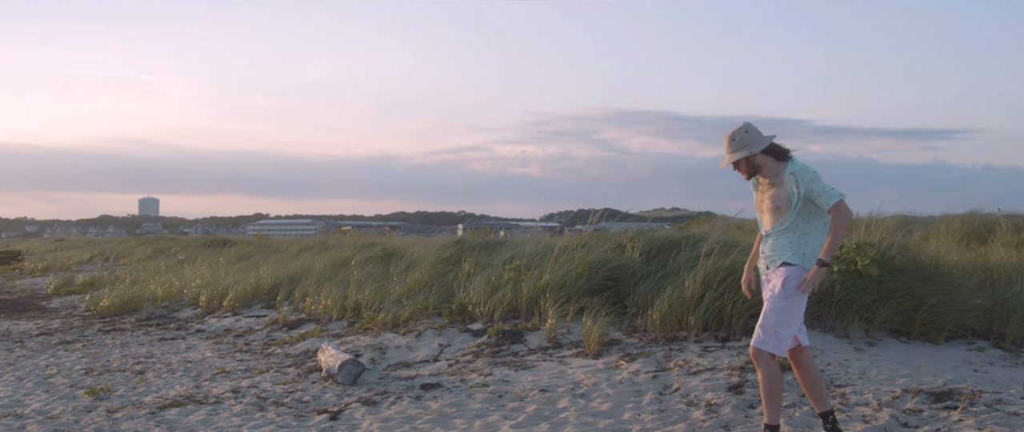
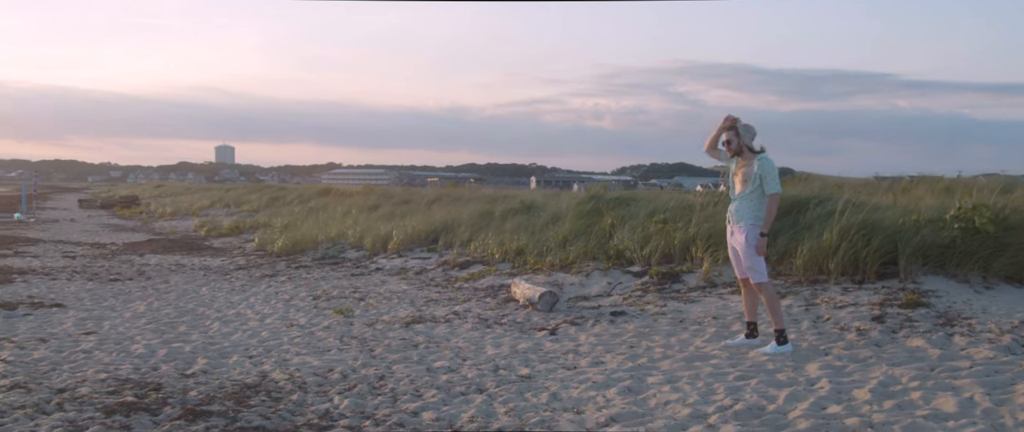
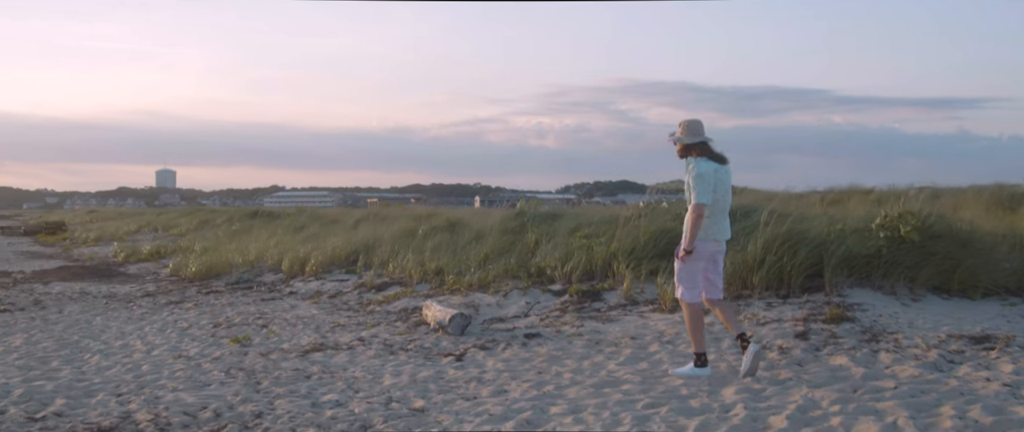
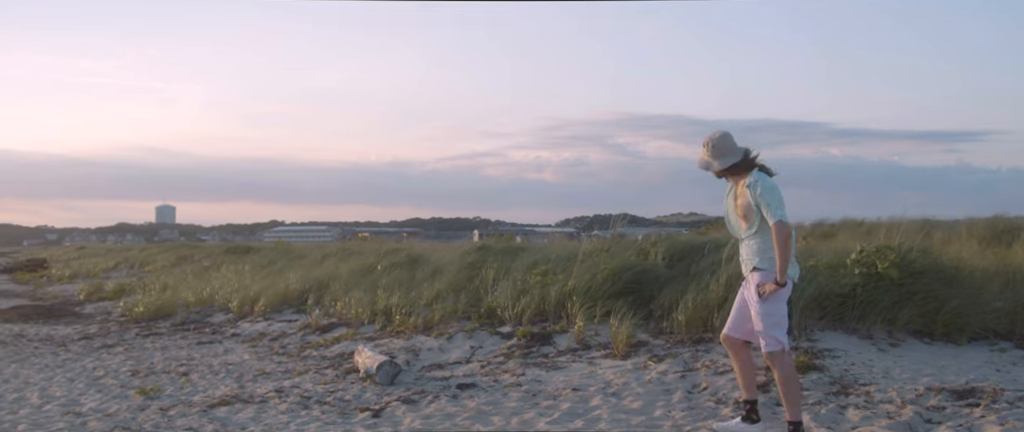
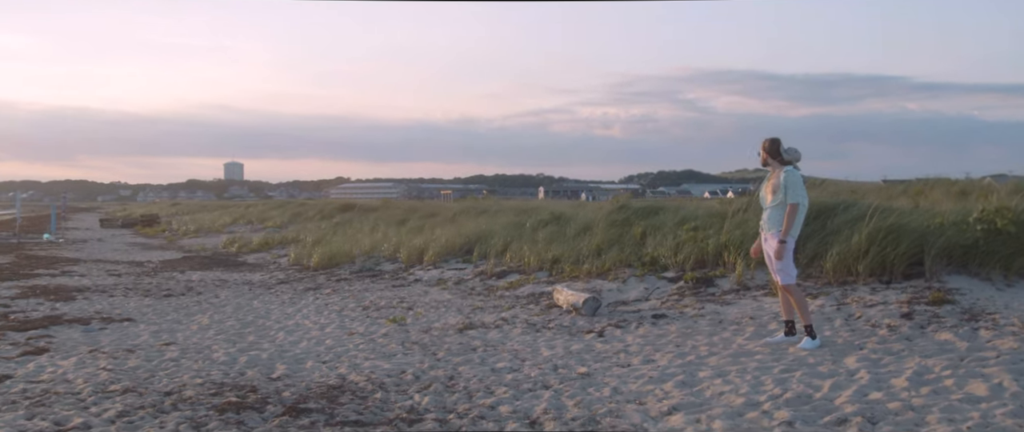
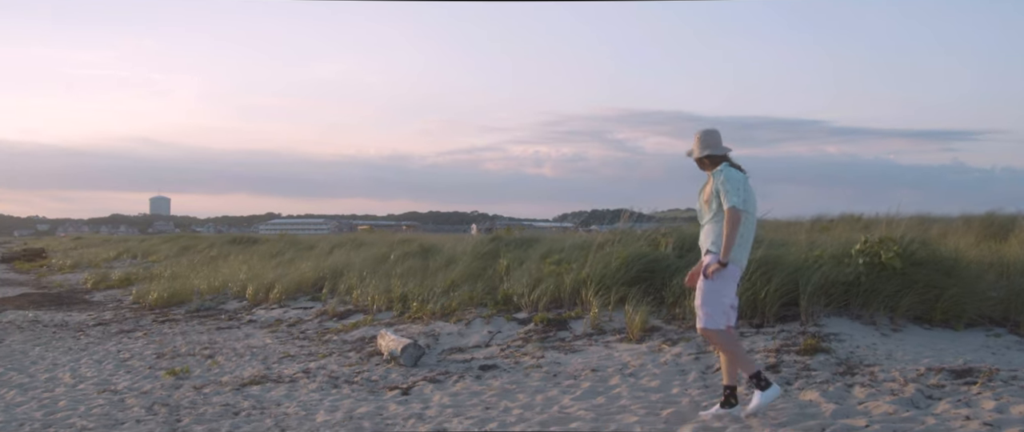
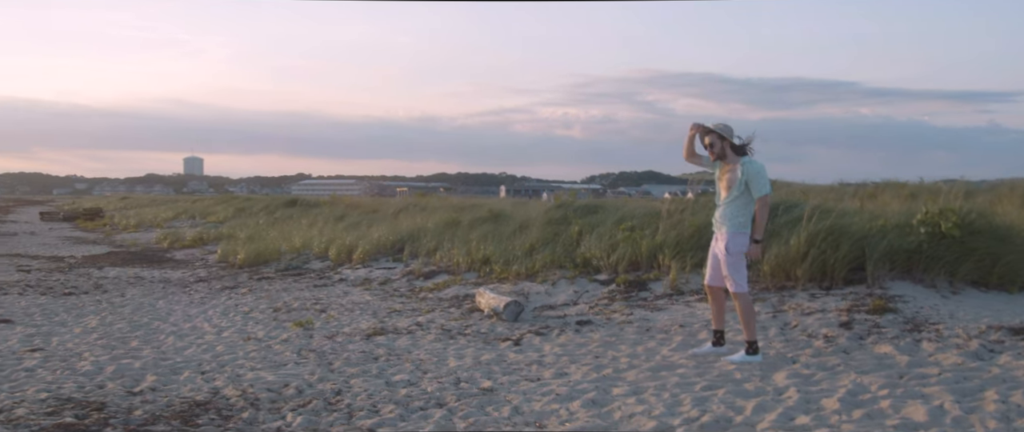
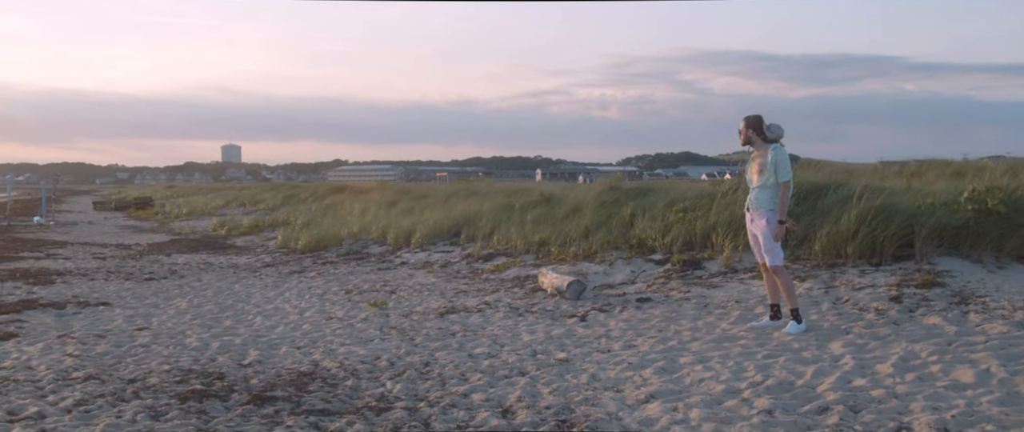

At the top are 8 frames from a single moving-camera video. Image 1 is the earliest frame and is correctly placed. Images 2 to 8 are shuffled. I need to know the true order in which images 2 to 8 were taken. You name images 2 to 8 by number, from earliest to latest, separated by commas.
4, 6, 3, 7, 2, 8, 5
